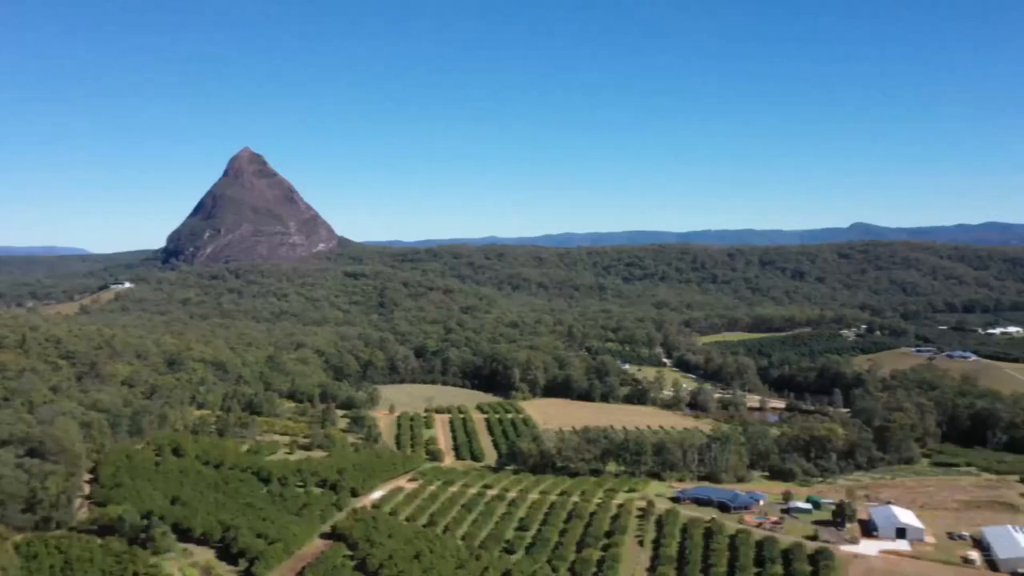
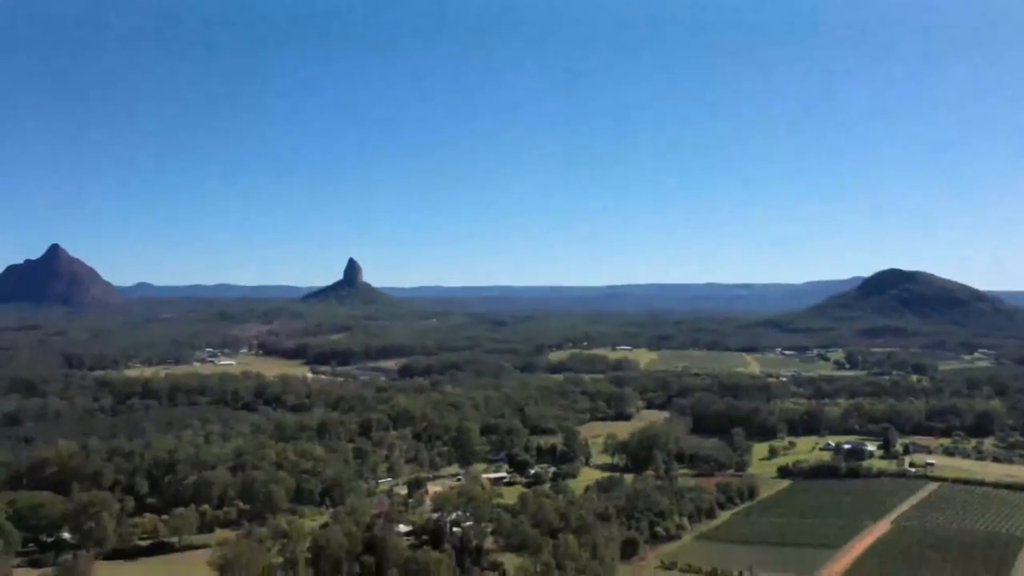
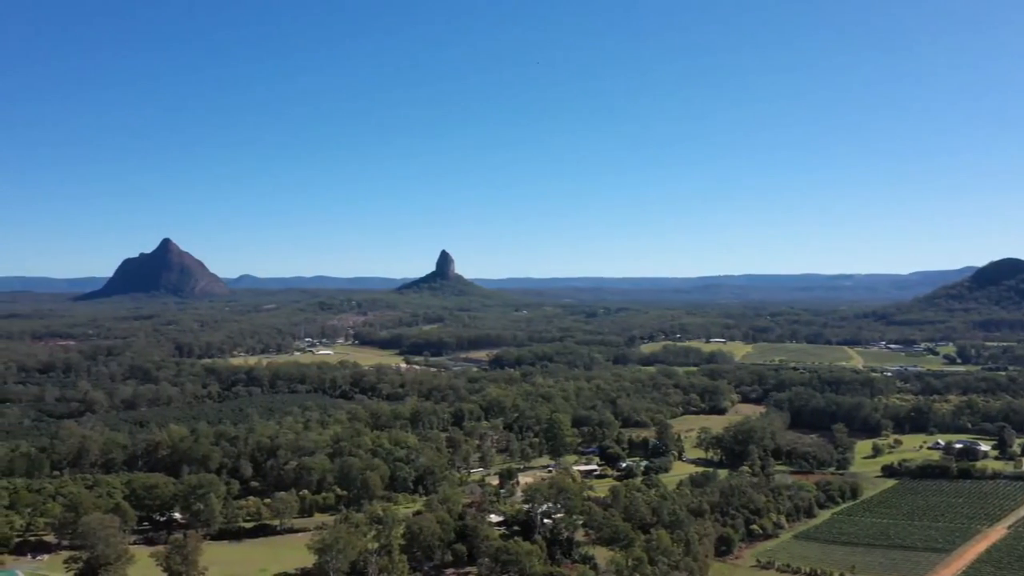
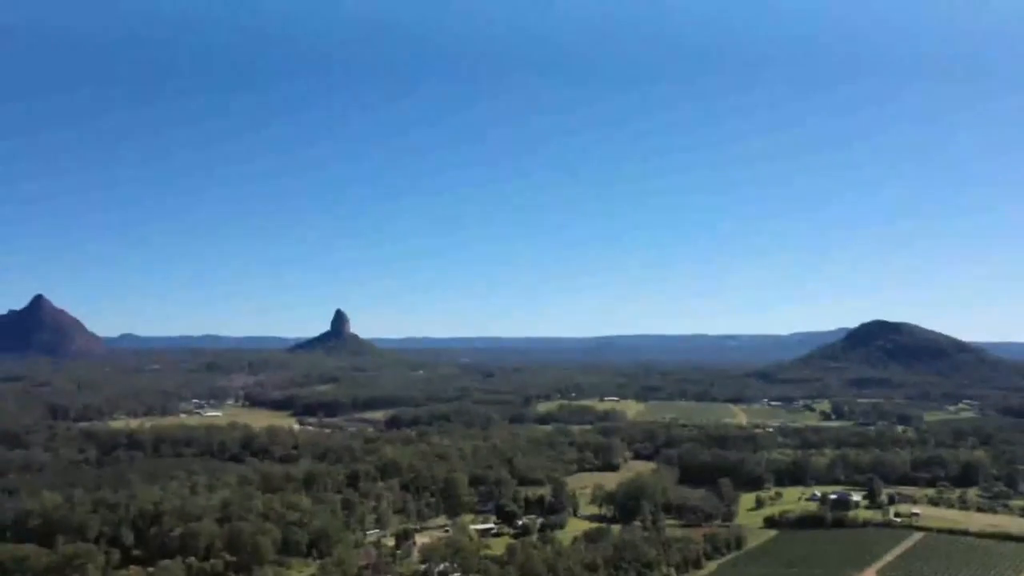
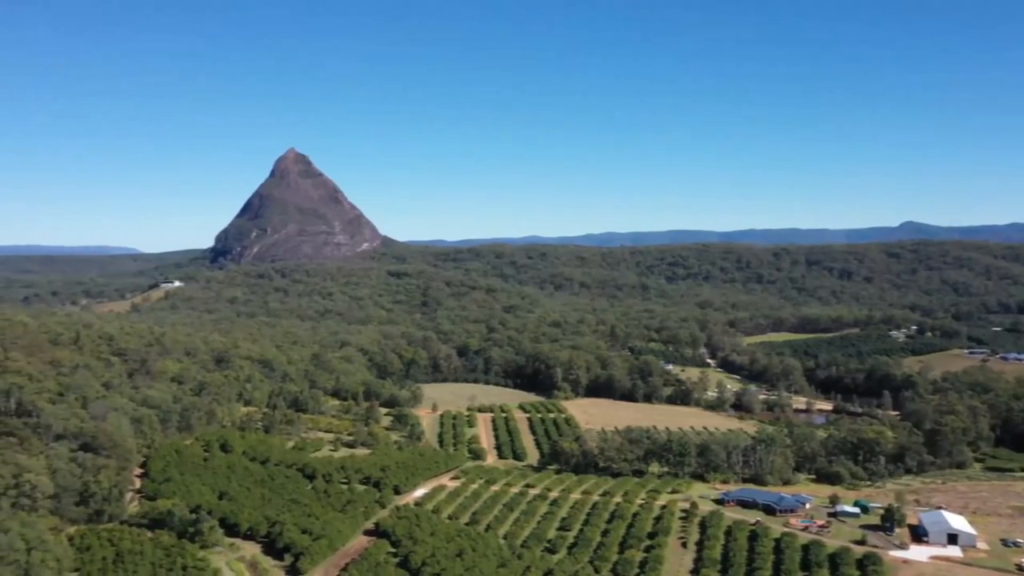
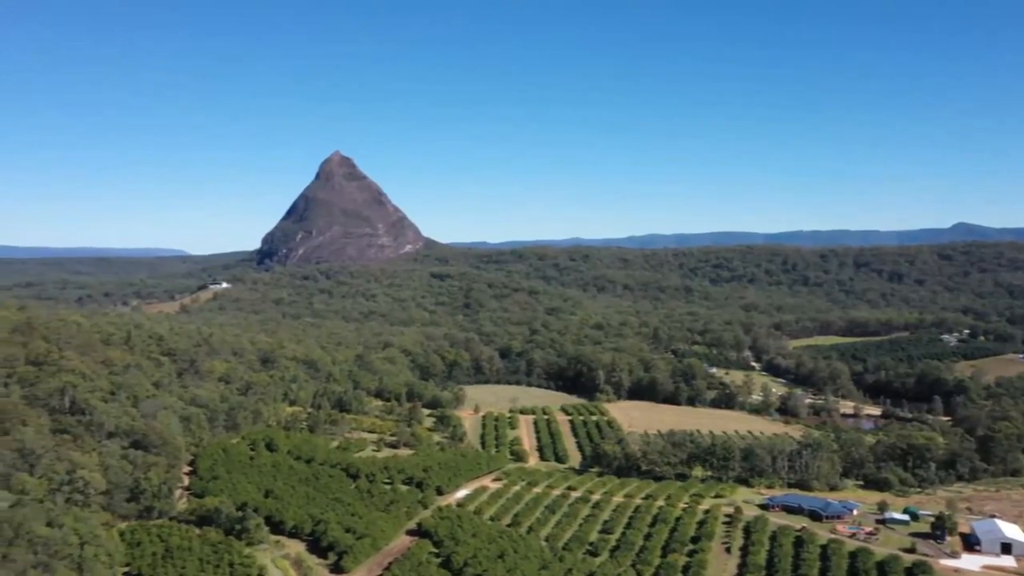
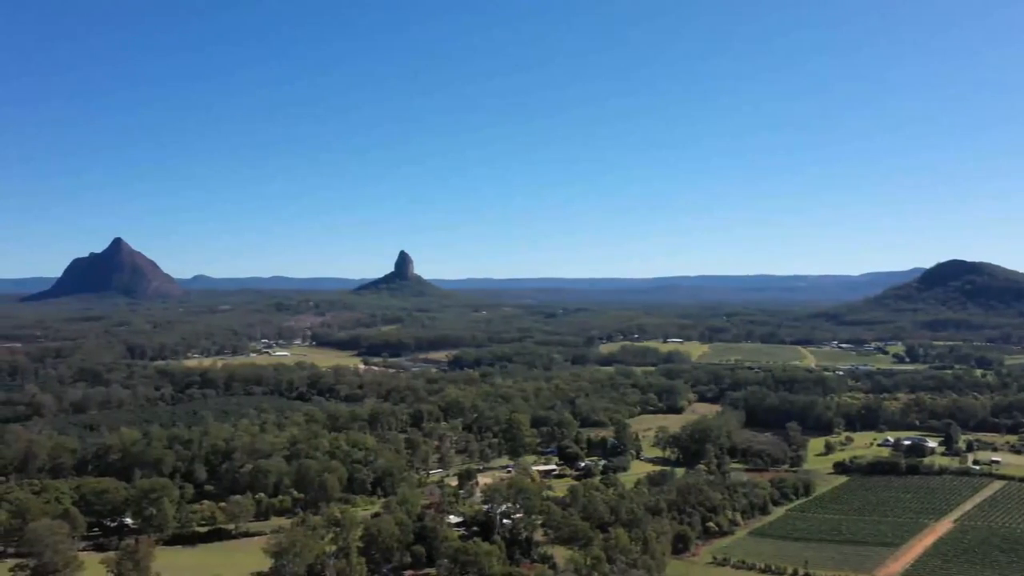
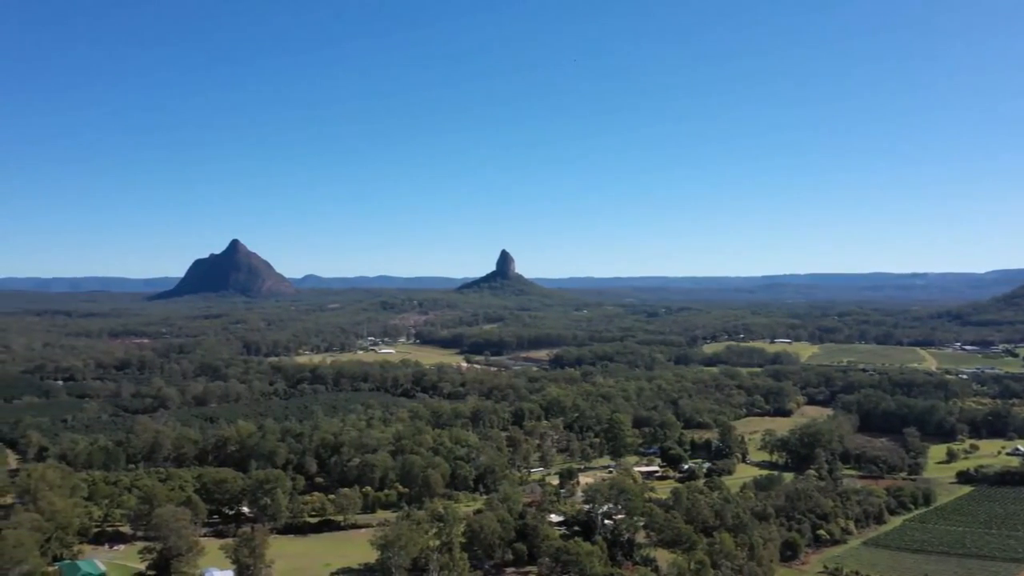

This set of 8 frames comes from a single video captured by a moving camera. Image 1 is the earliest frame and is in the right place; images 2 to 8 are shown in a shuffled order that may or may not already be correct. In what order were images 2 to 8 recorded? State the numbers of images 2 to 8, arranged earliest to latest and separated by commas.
5, 6, 4, 2, 7, 3, 8
